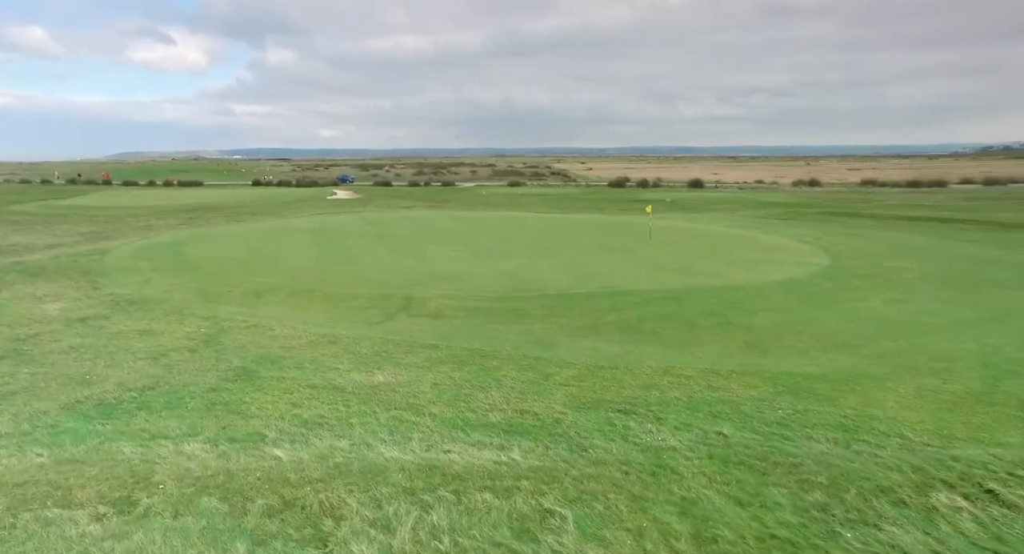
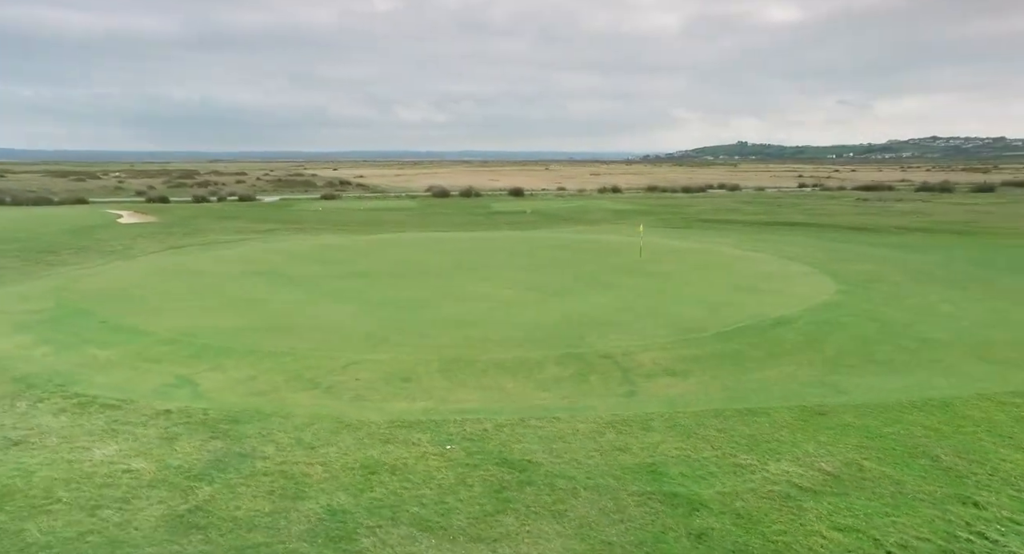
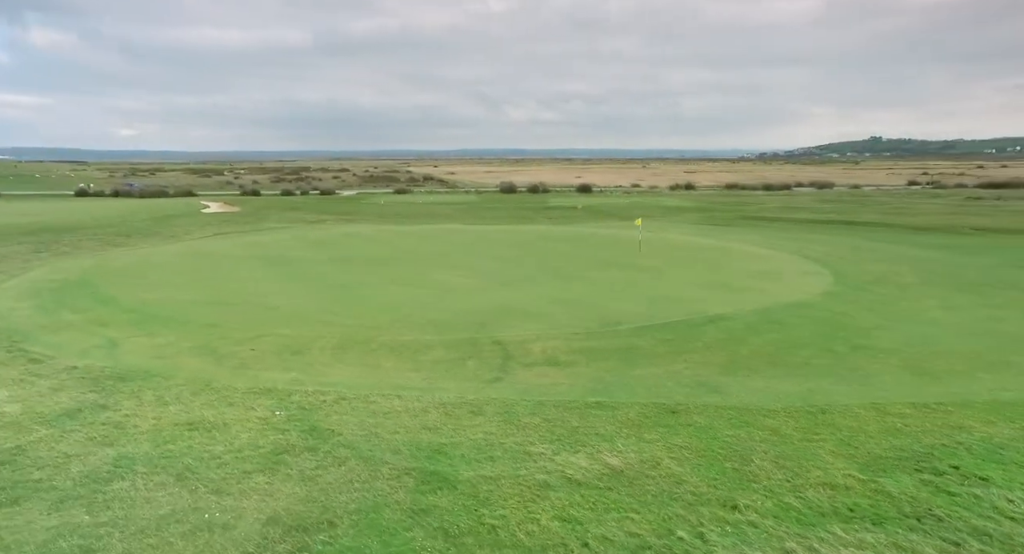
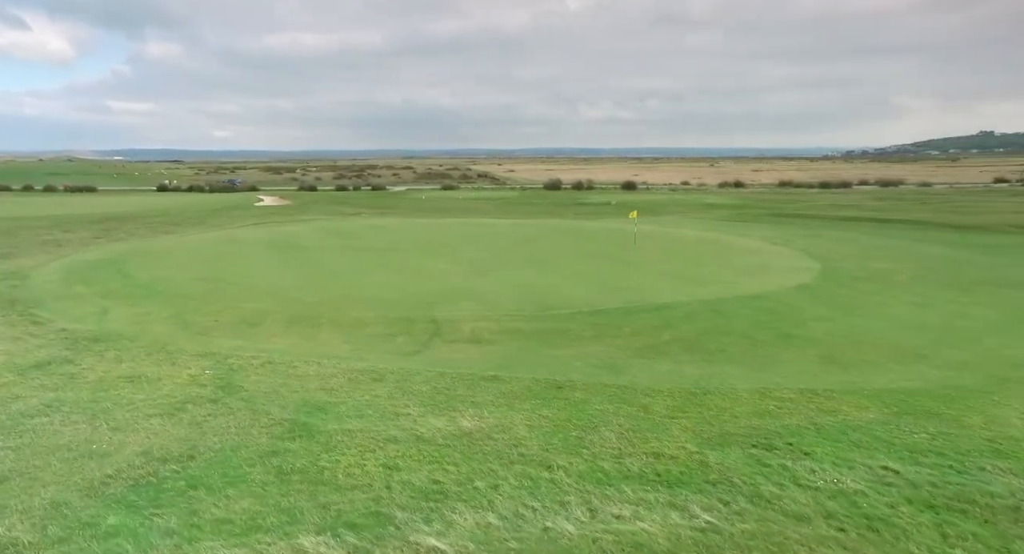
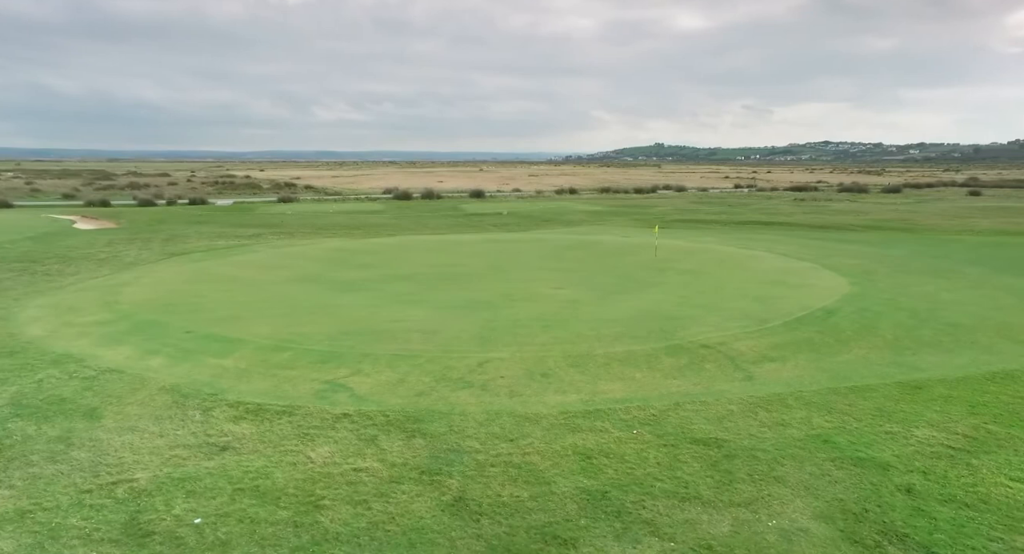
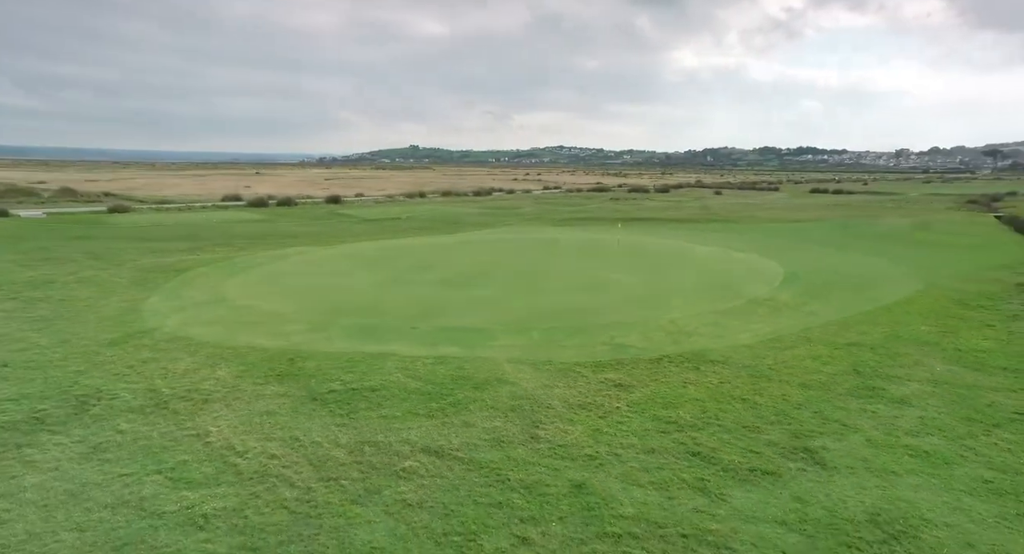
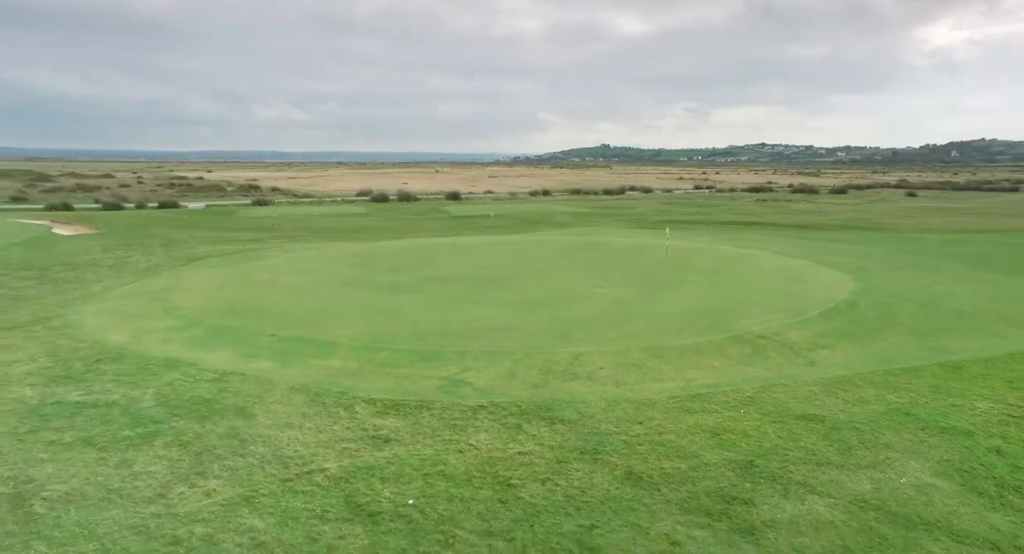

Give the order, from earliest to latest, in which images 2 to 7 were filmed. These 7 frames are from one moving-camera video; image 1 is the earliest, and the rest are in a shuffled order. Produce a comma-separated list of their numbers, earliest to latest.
4, 3, 2, 5, 7, 6
